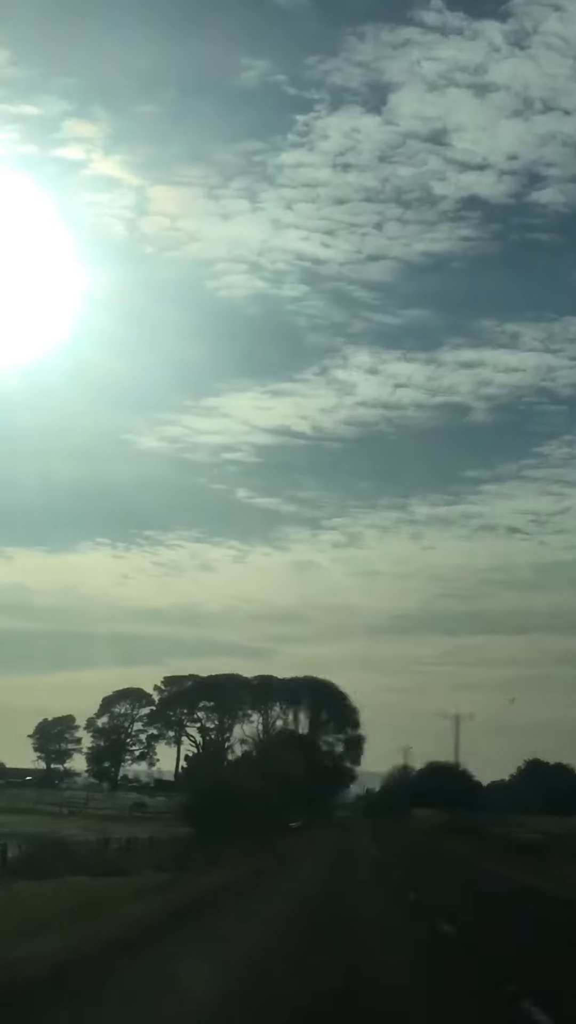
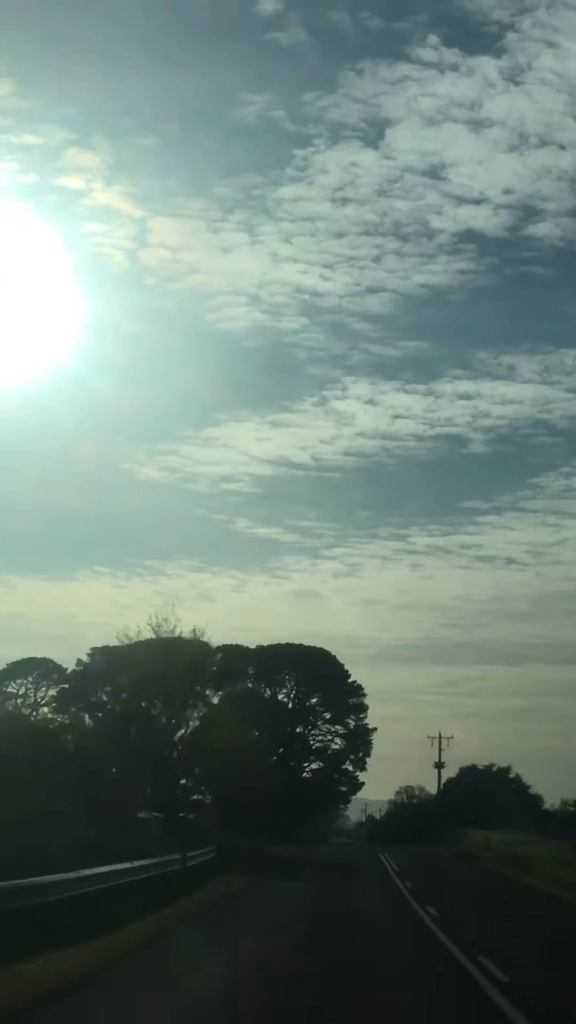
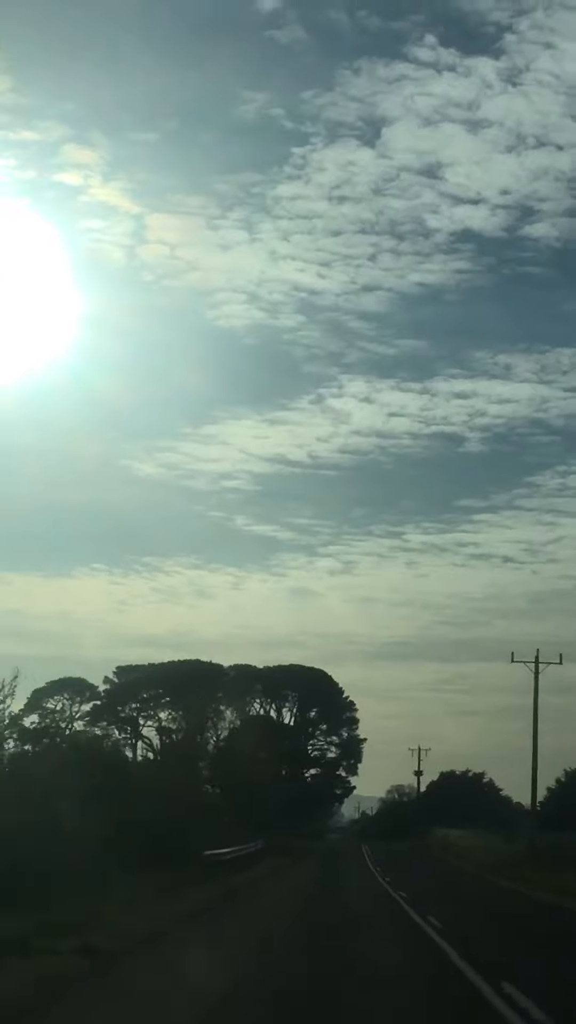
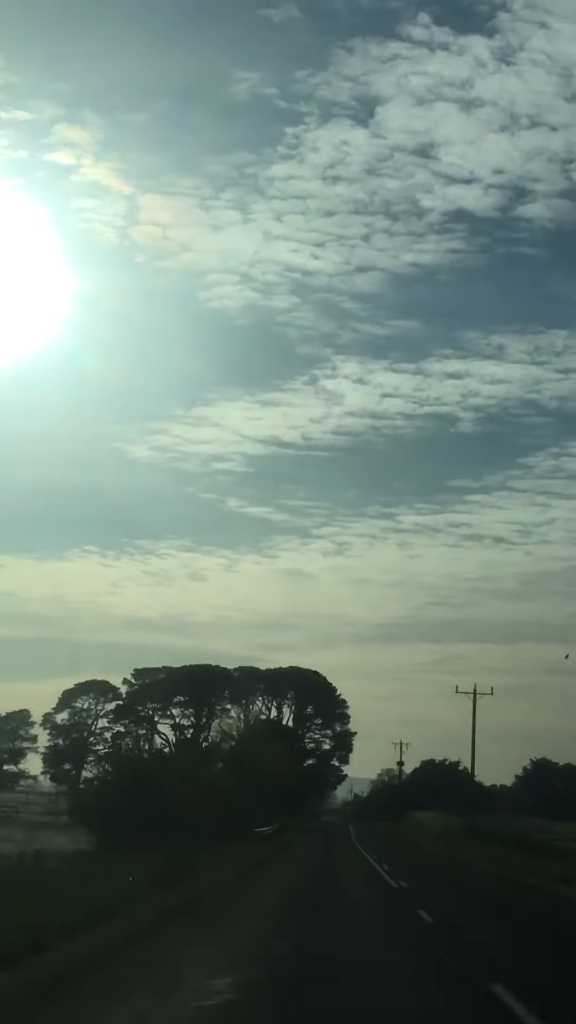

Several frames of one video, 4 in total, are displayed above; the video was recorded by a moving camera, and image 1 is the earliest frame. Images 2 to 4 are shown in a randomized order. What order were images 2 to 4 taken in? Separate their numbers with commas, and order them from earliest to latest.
4, 3, 2
